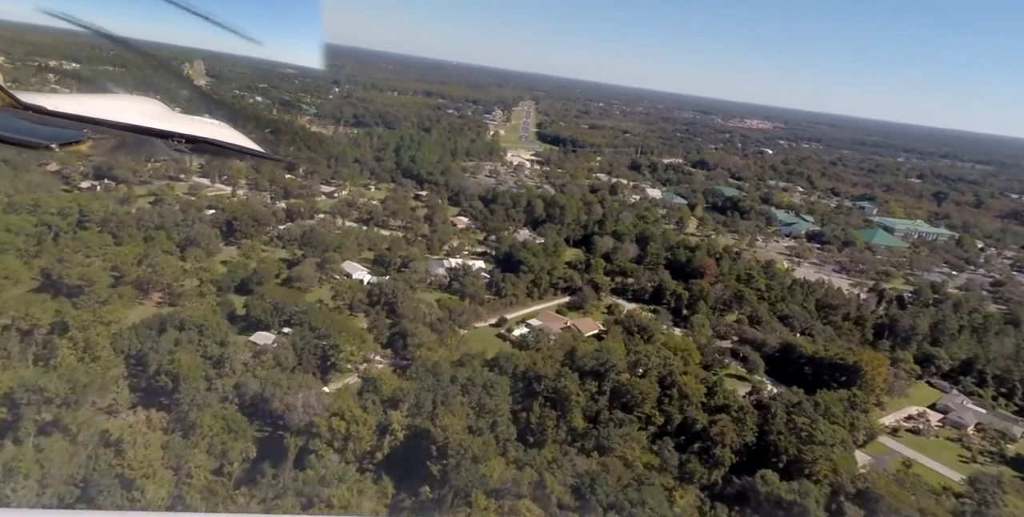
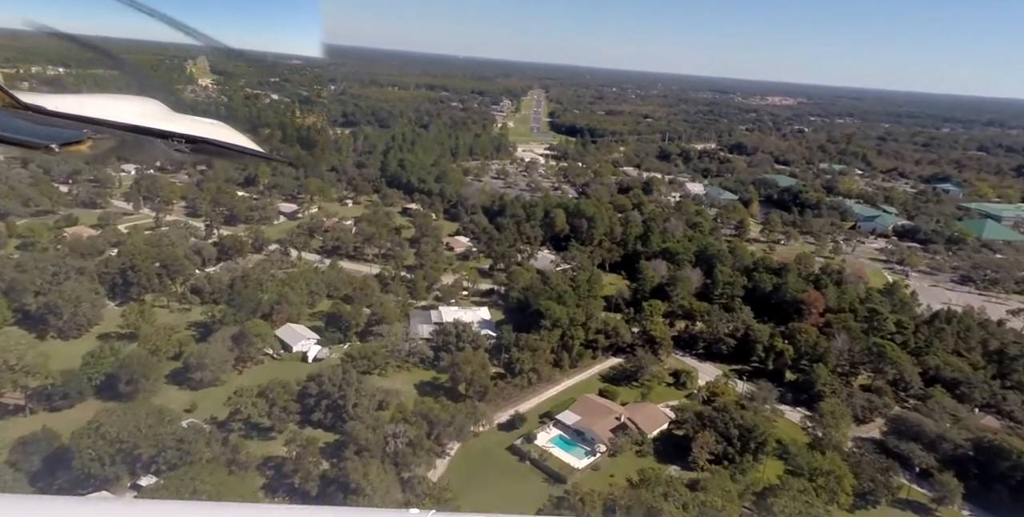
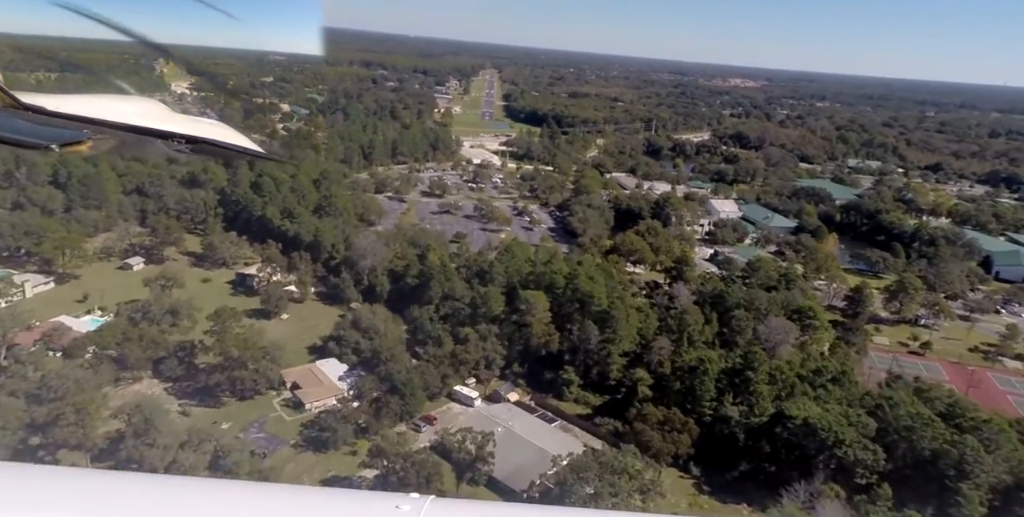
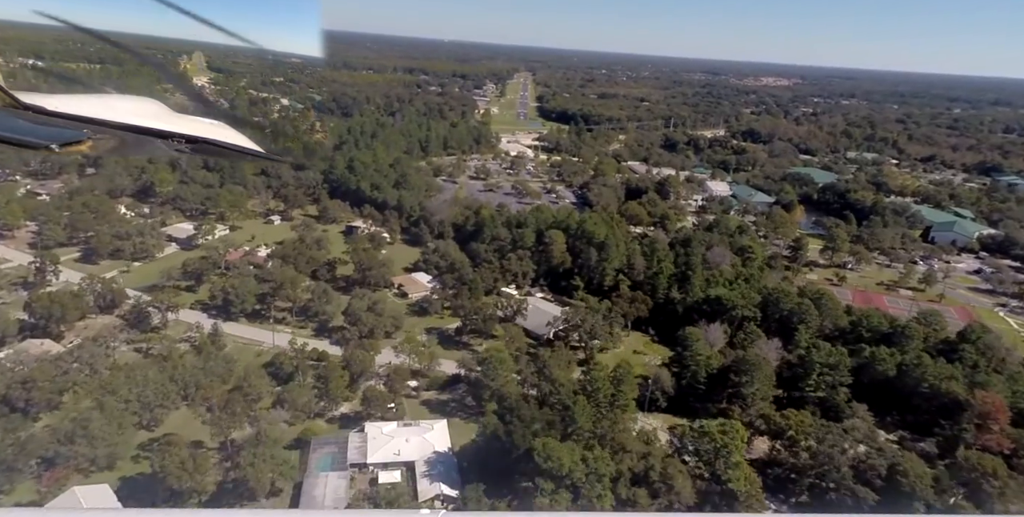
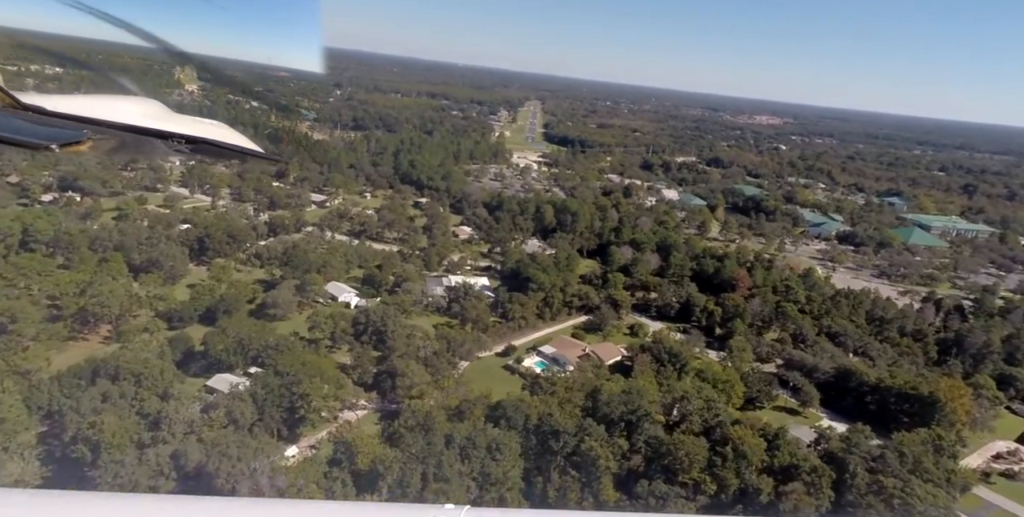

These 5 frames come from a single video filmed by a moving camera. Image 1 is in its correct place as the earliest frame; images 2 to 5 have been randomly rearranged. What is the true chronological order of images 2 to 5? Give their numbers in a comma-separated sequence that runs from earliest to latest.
5, 2, 4, 3
